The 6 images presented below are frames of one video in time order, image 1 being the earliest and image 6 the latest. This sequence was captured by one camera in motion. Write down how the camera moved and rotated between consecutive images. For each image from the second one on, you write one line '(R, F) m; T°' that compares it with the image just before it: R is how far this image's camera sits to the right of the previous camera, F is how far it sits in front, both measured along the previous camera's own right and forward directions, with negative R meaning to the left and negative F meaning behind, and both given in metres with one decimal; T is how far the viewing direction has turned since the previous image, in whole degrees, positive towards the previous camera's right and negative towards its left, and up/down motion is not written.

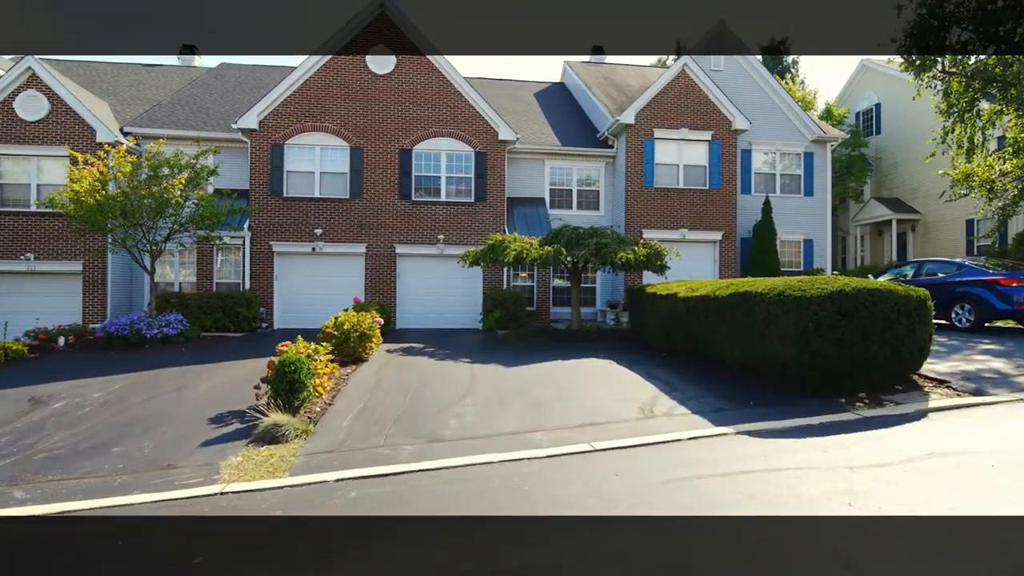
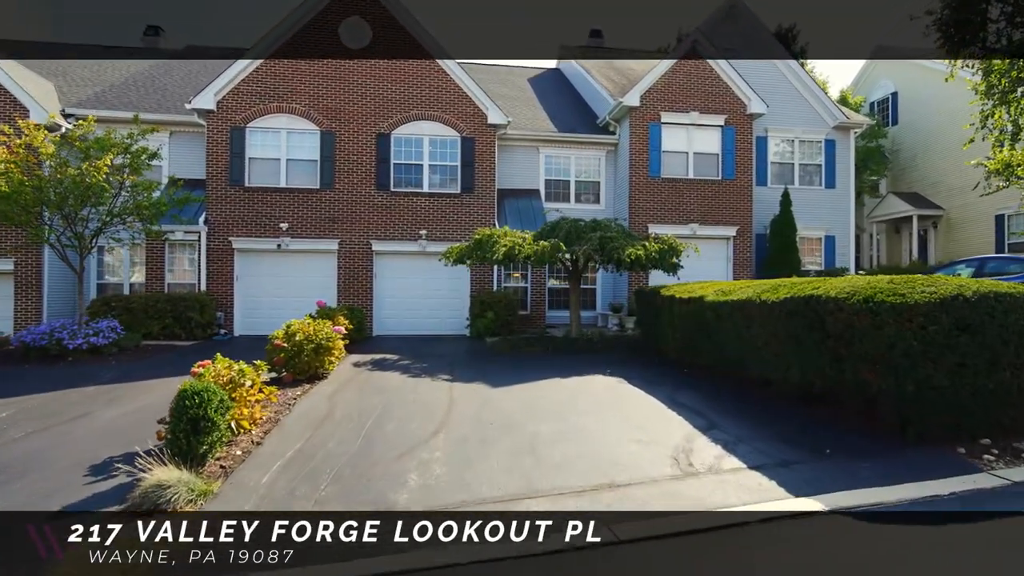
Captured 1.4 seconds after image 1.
(+0.1, +2.1) m; 0°
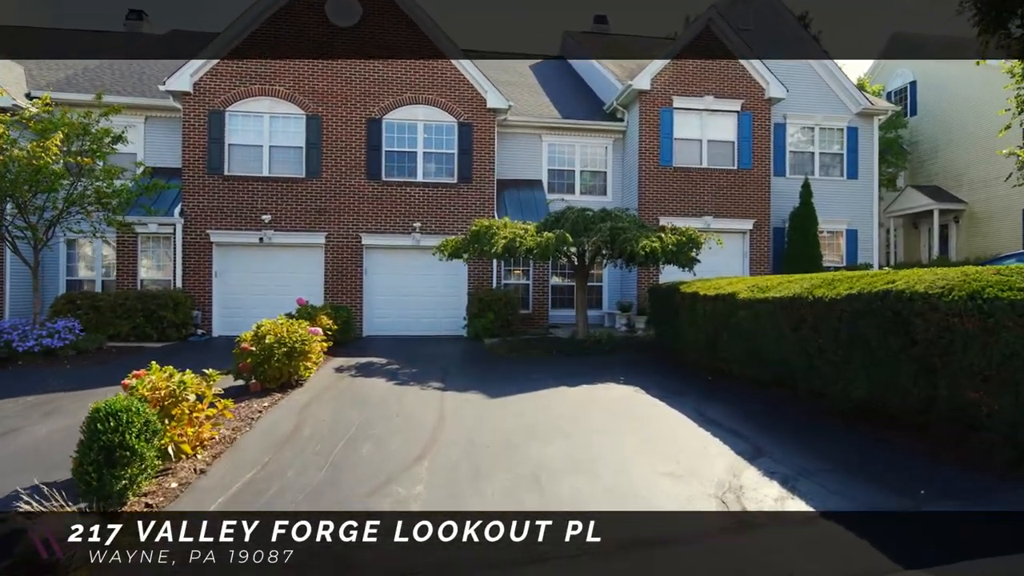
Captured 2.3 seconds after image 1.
(0.0, +1.2) m; 0°
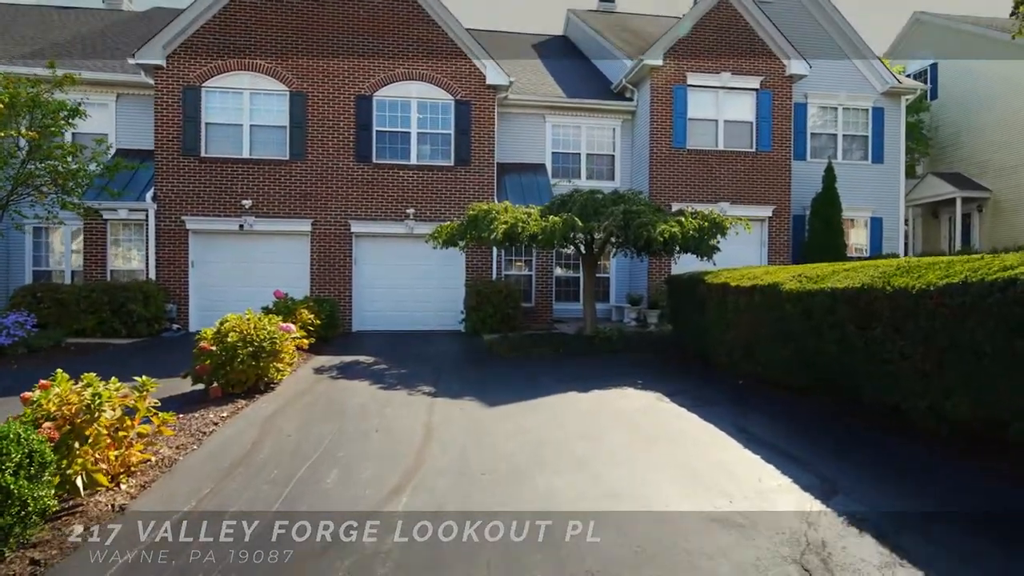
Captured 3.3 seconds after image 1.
(0.0, +1.2) m; 0°
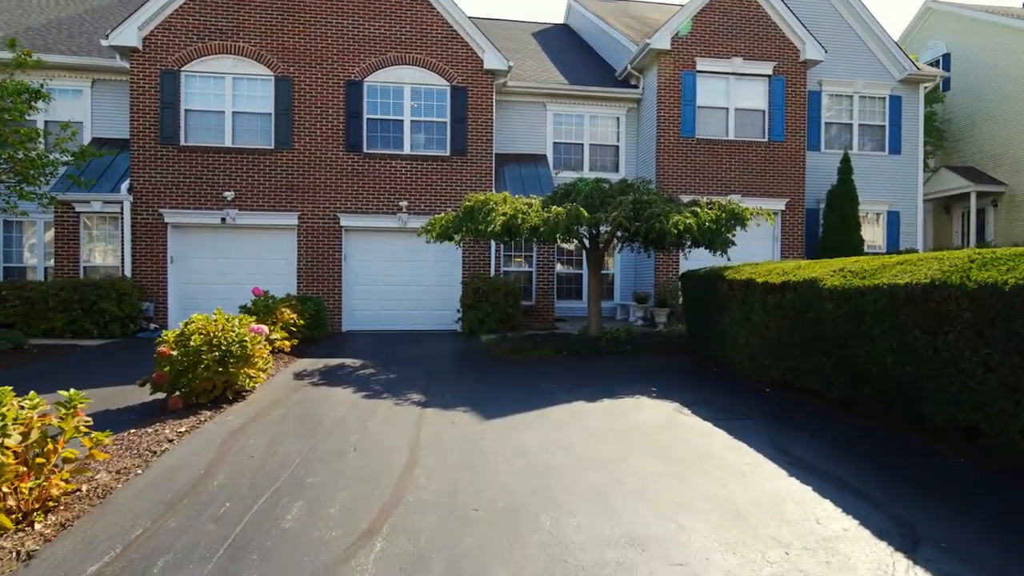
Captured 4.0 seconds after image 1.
(0.0, +0.8) m; 0°
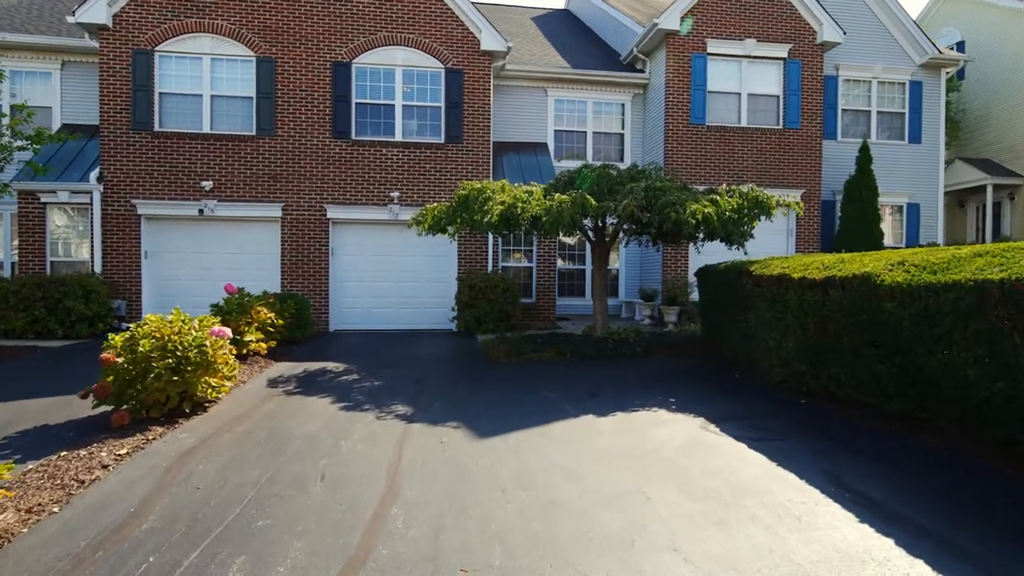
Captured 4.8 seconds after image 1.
(0.0, +0.9) m; 0°
